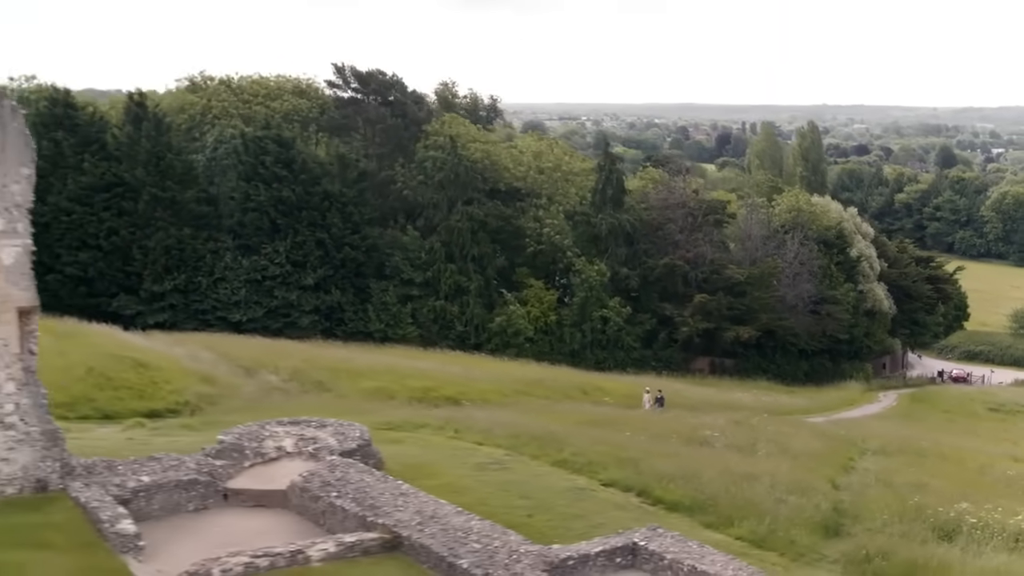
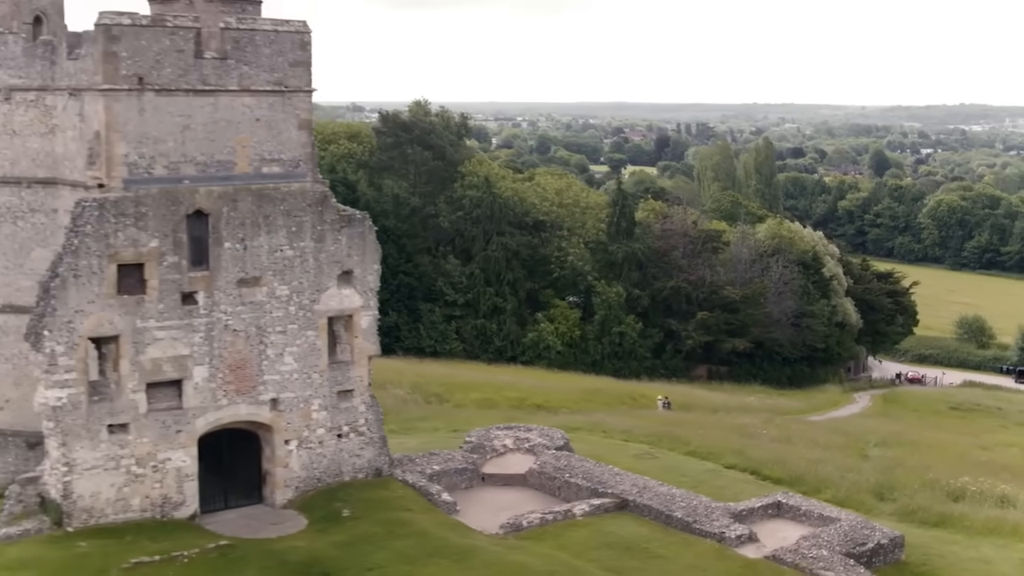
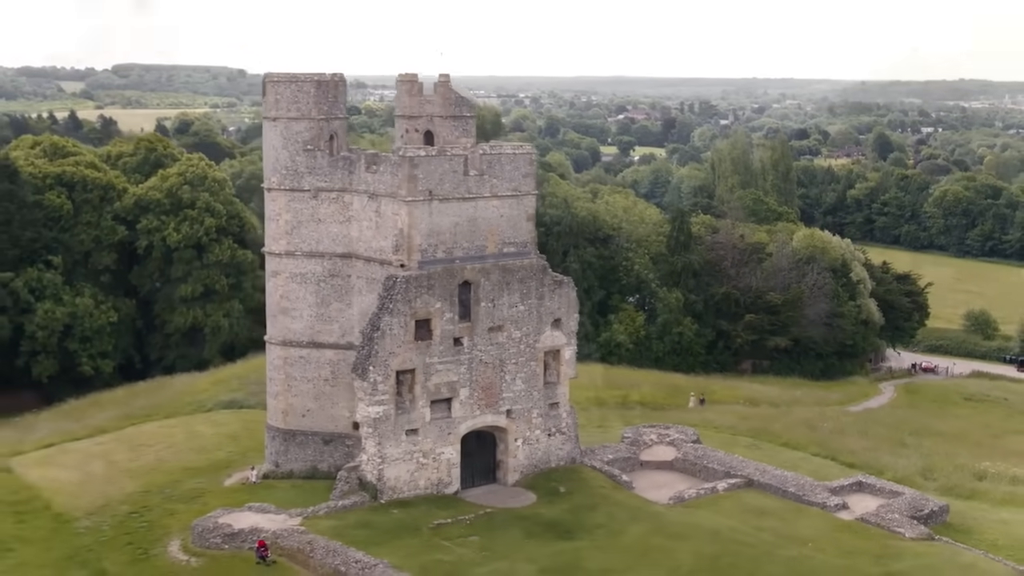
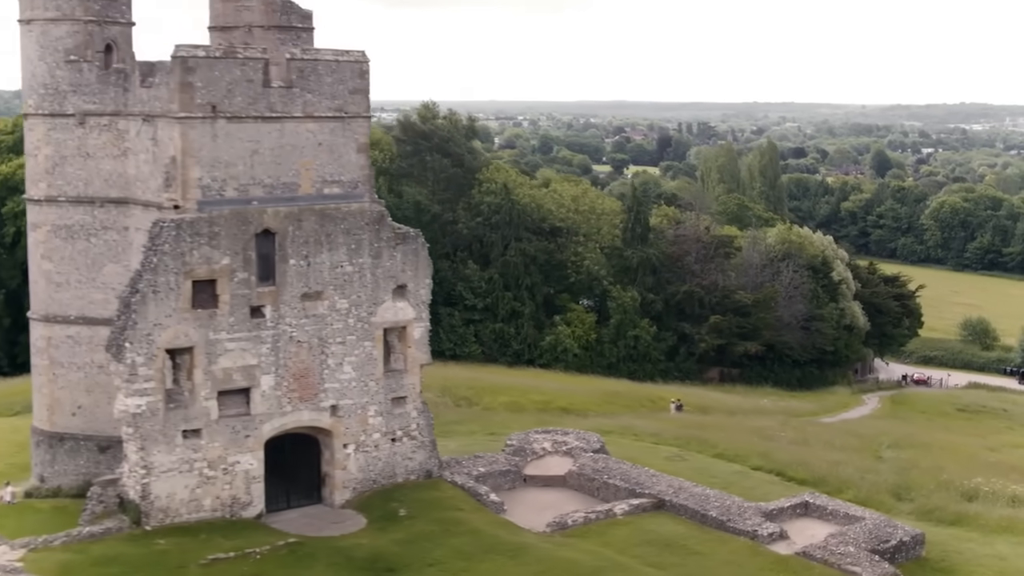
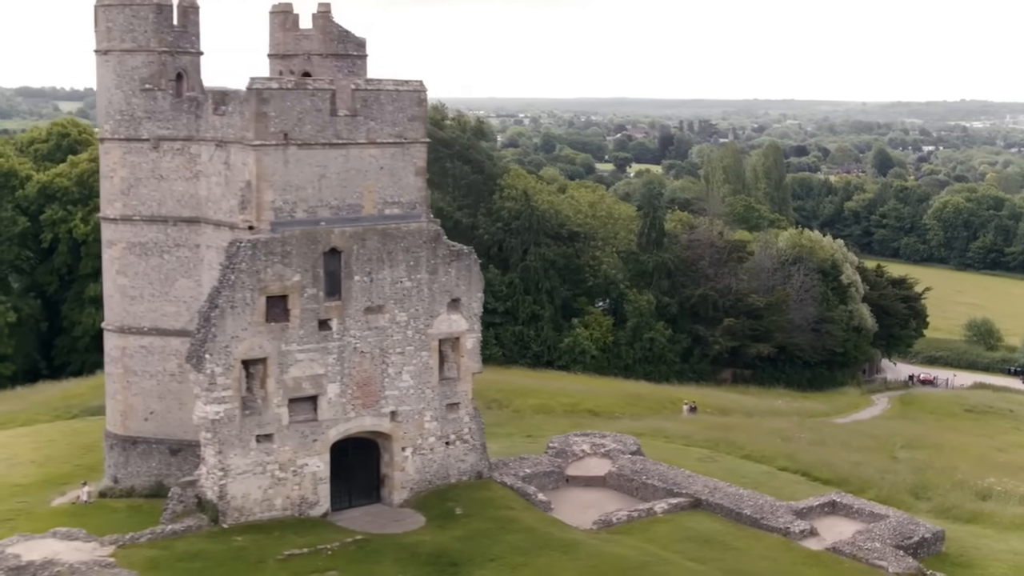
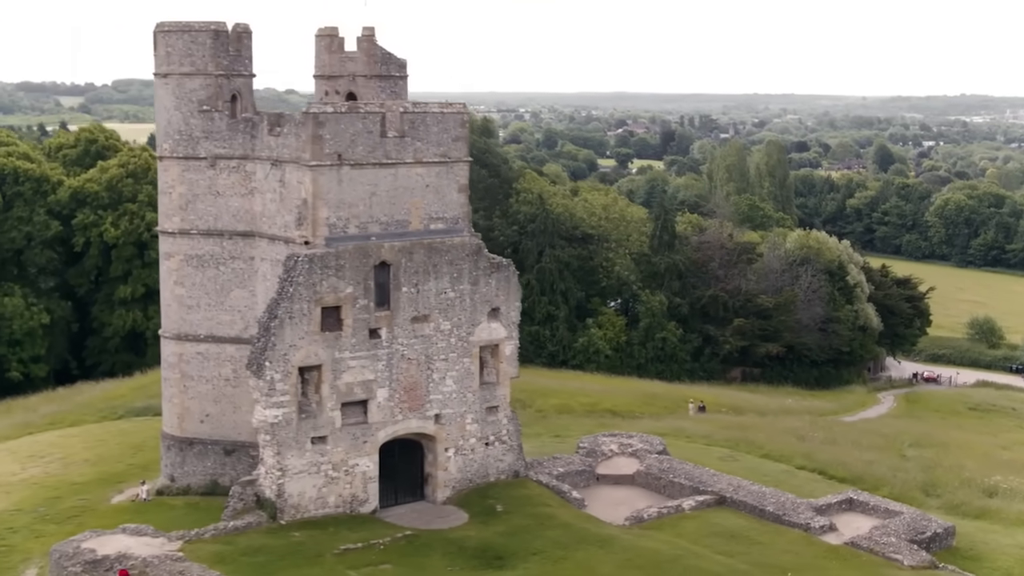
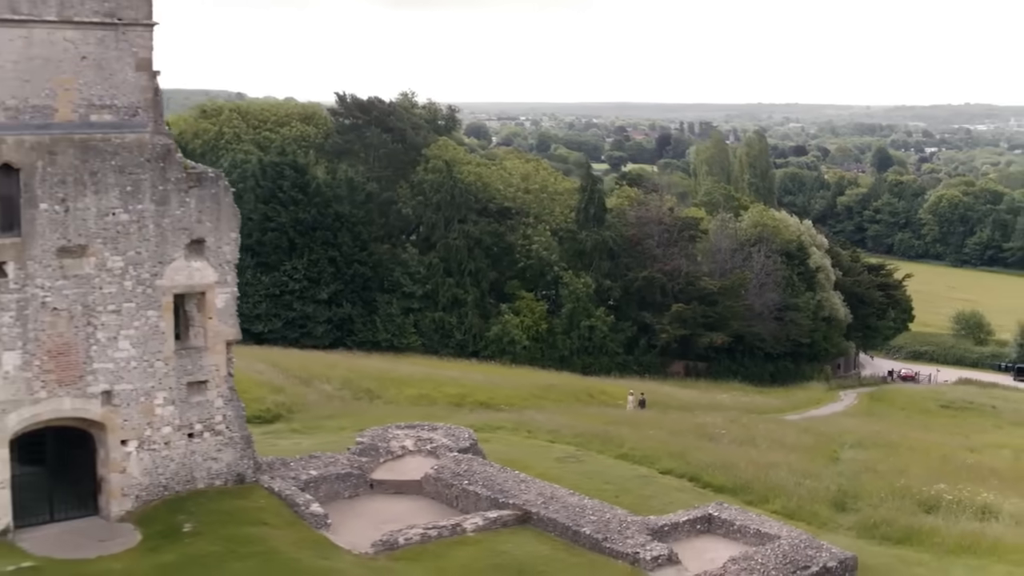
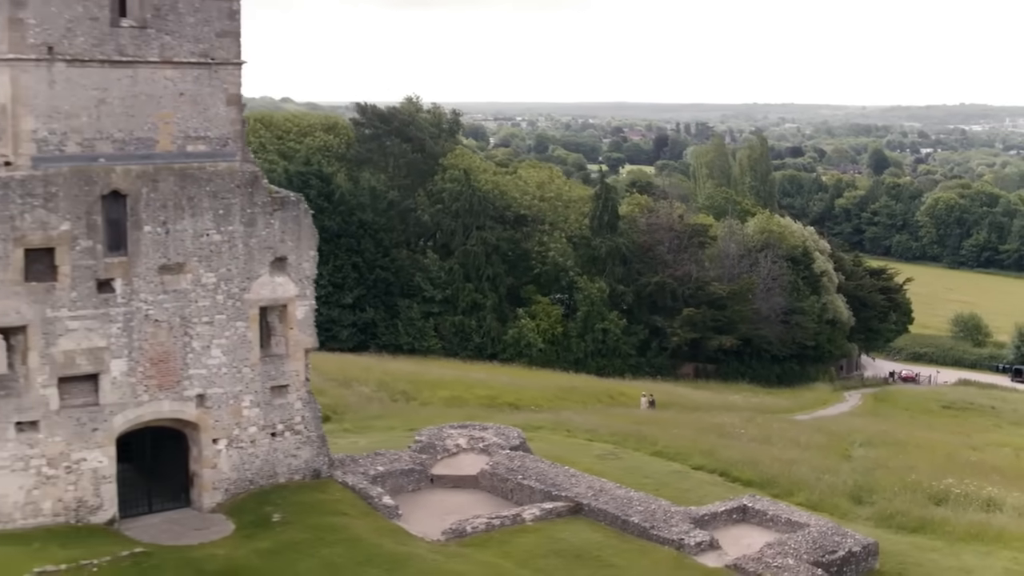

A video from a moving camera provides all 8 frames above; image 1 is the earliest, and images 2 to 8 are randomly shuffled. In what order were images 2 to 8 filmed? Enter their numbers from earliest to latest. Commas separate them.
7, 8, 2, 4, 5, 6, 3
